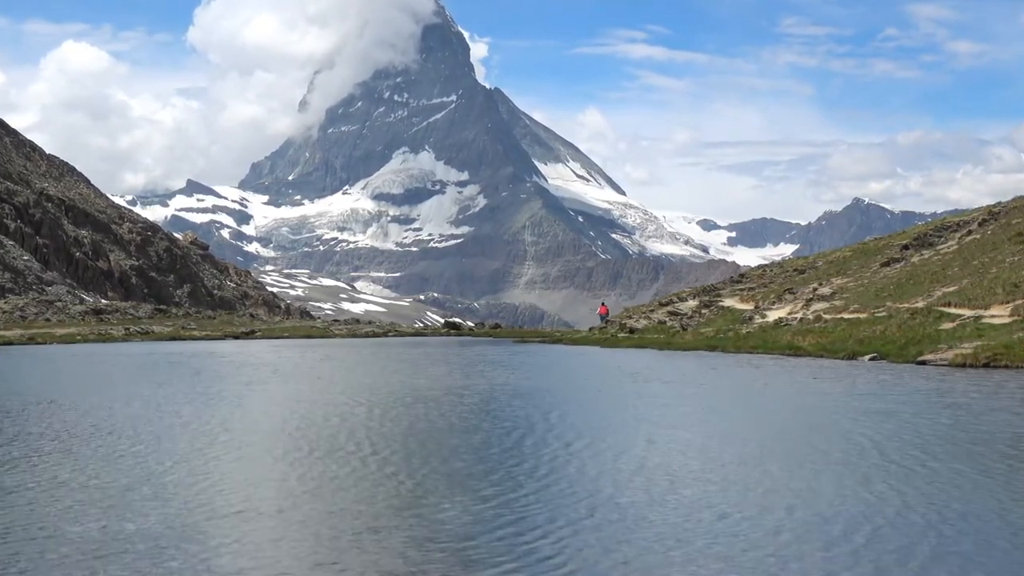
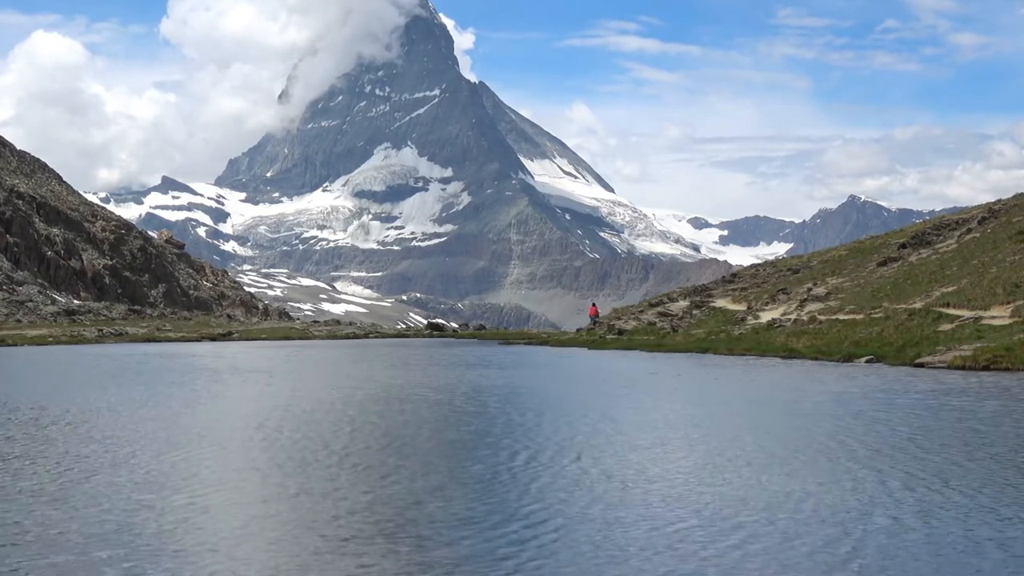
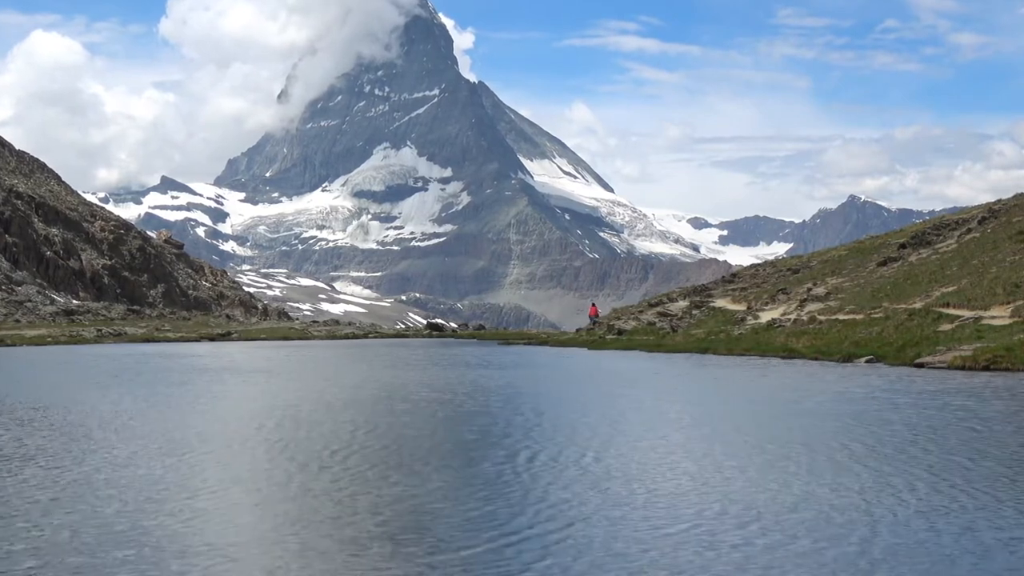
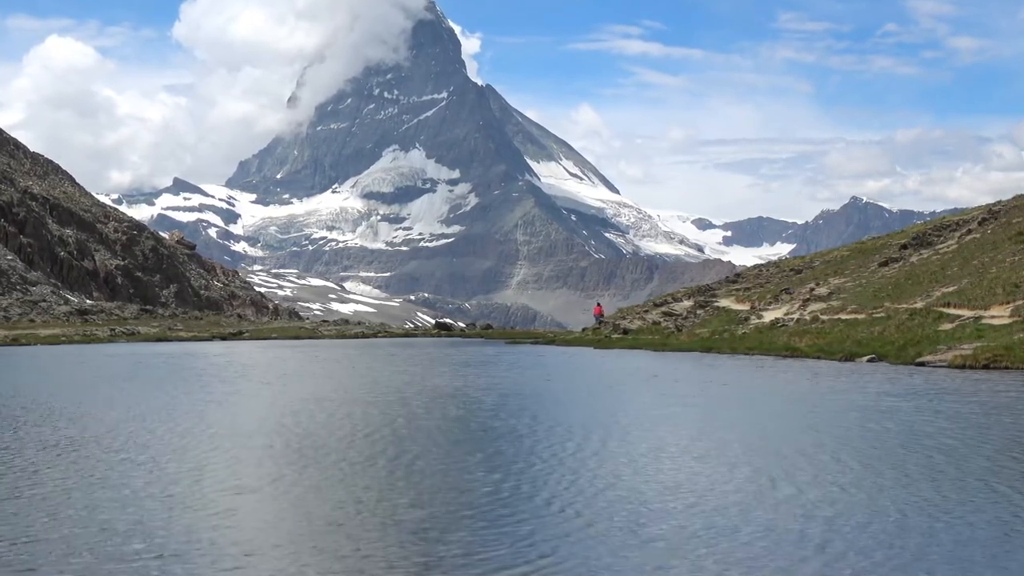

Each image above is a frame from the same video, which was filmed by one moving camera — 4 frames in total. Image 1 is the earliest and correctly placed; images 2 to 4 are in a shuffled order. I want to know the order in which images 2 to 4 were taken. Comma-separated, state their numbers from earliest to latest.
4, 2, 3
